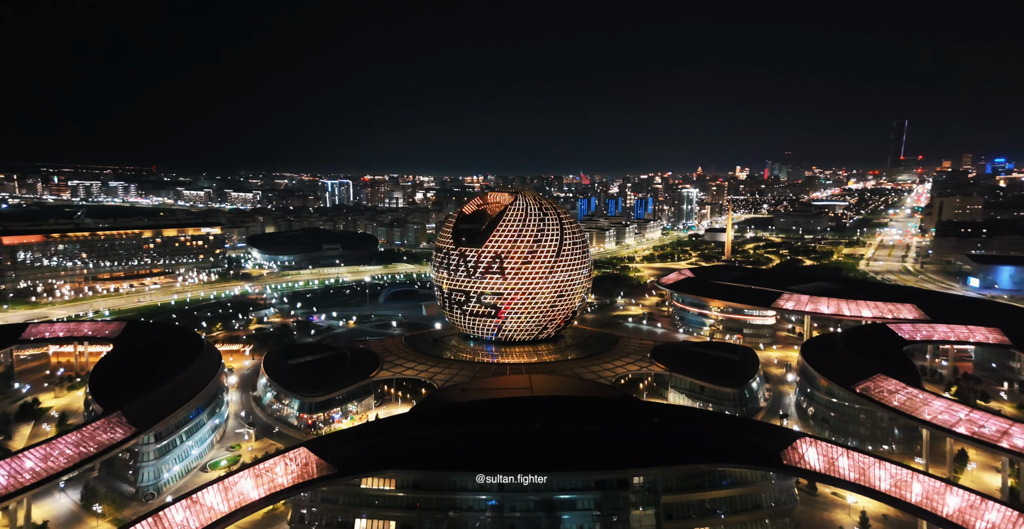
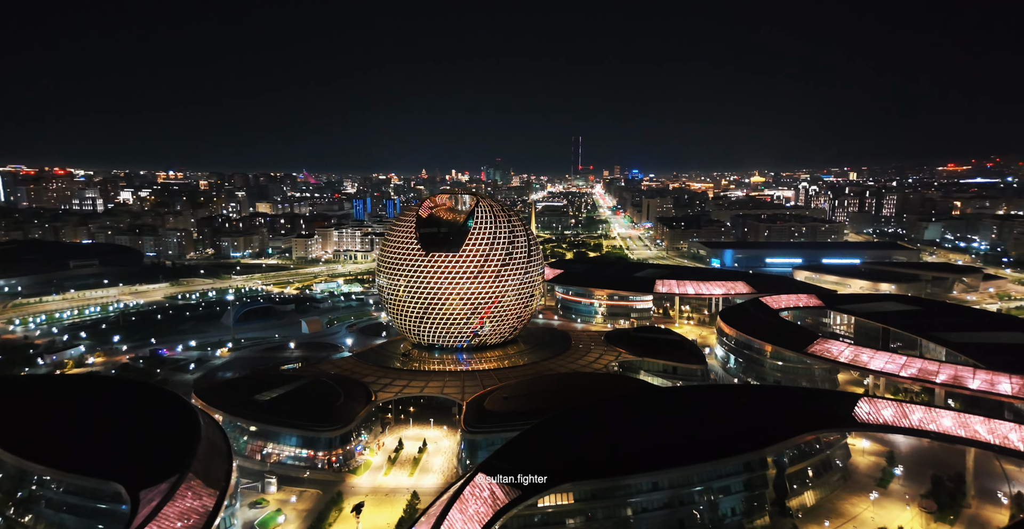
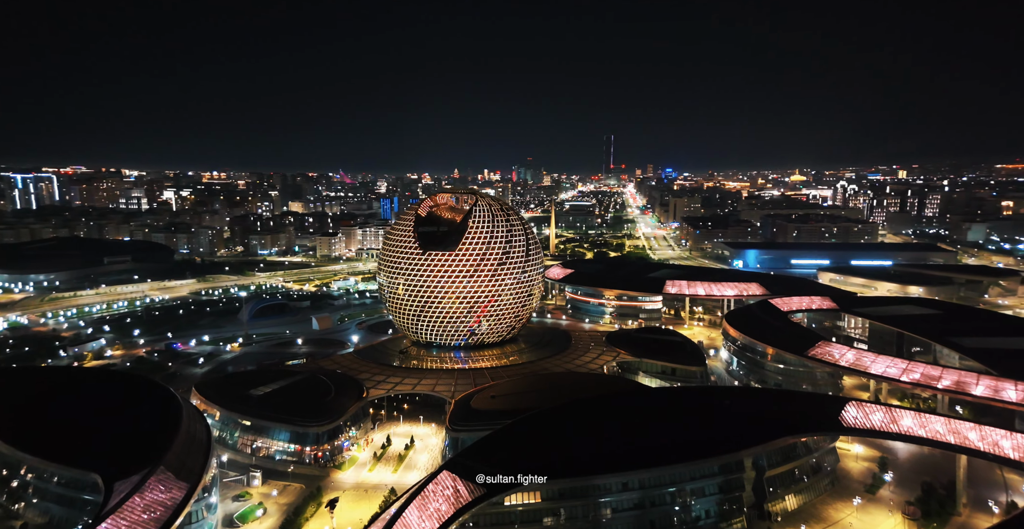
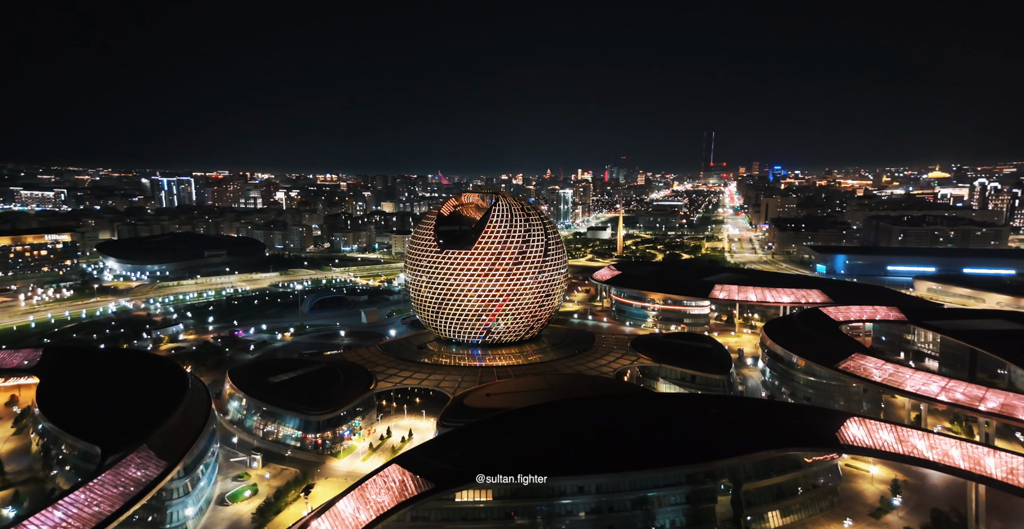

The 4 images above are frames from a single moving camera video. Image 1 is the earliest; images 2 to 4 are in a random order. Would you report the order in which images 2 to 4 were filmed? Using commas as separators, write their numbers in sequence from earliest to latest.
4, 3, 2
